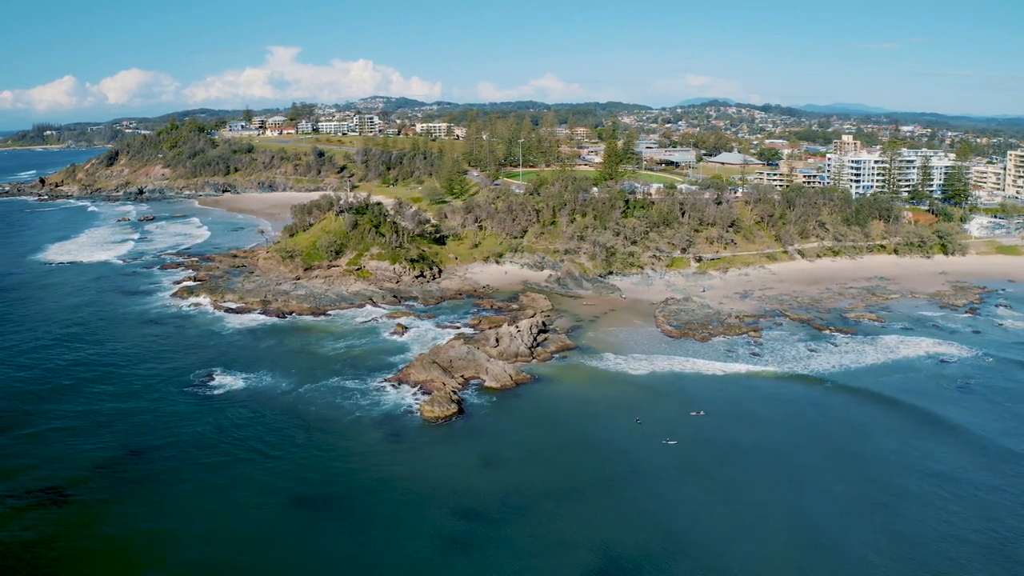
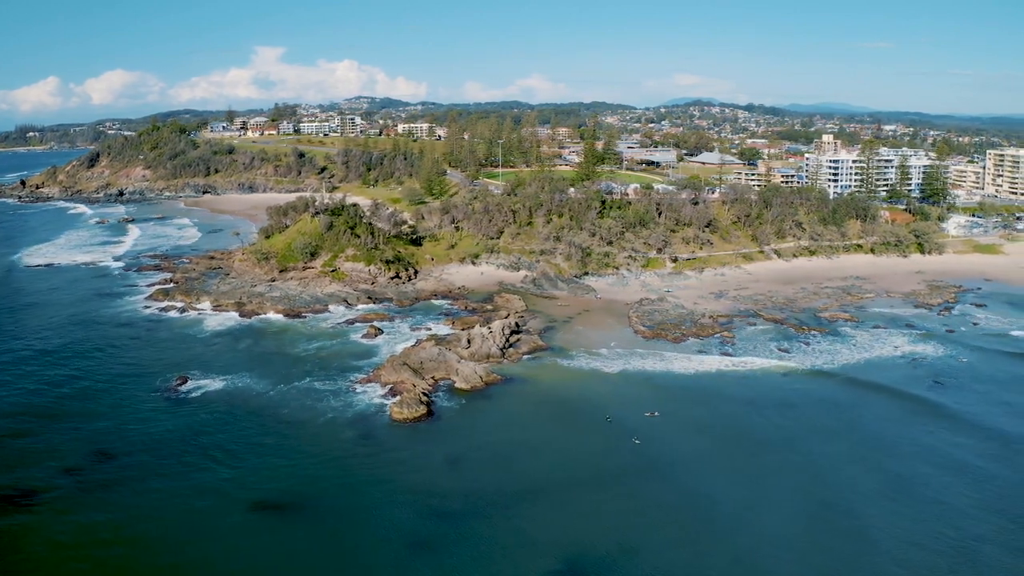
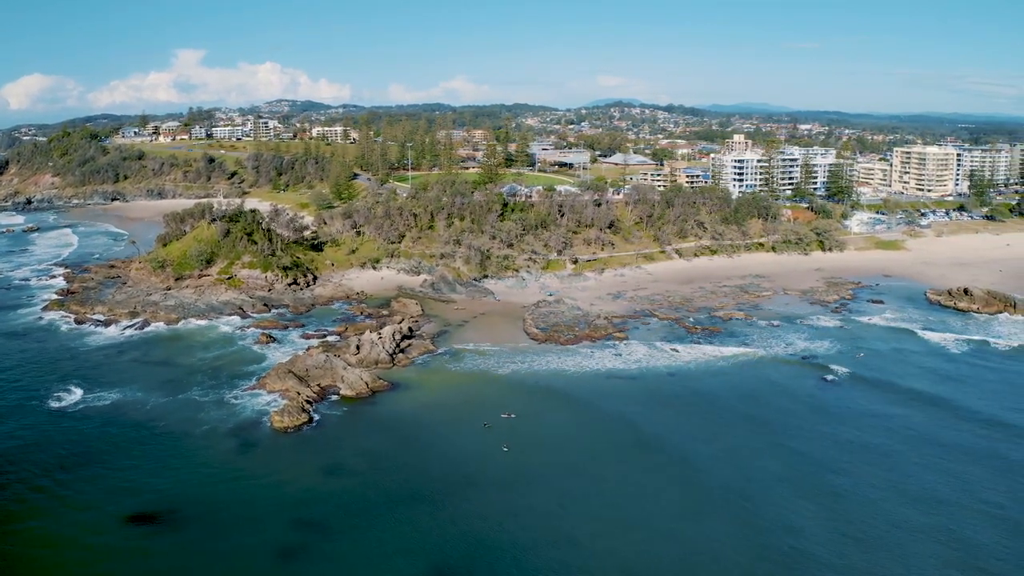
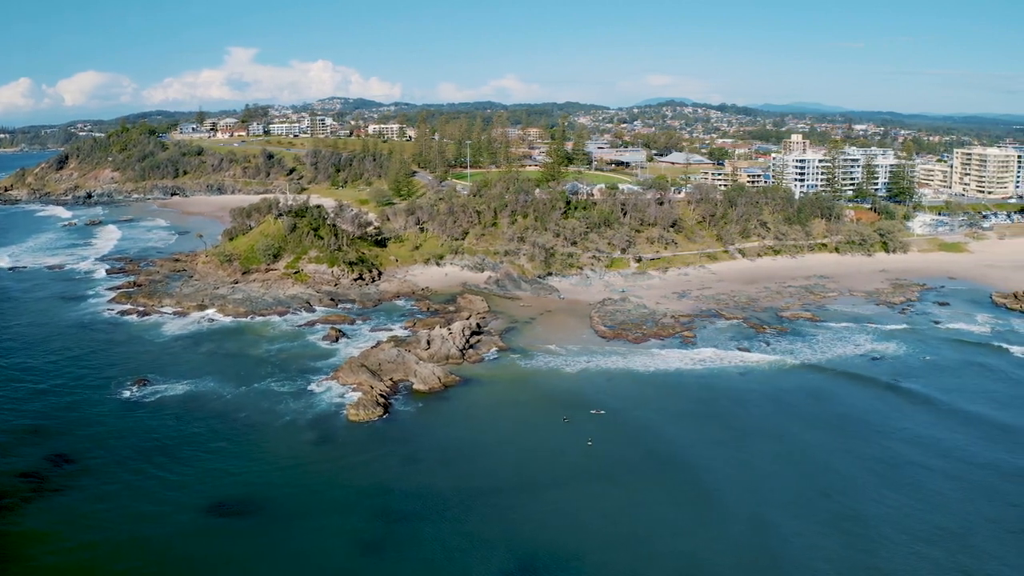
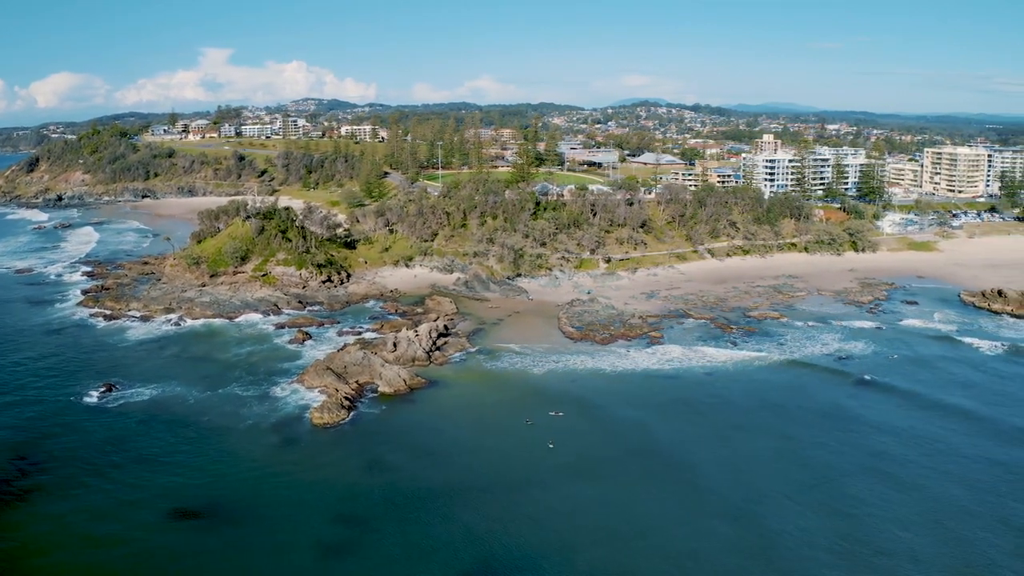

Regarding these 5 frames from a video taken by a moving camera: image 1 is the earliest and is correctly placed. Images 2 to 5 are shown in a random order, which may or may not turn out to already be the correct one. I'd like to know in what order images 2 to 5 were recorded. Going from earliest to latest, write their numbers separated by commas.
2, 4, 5, 3
